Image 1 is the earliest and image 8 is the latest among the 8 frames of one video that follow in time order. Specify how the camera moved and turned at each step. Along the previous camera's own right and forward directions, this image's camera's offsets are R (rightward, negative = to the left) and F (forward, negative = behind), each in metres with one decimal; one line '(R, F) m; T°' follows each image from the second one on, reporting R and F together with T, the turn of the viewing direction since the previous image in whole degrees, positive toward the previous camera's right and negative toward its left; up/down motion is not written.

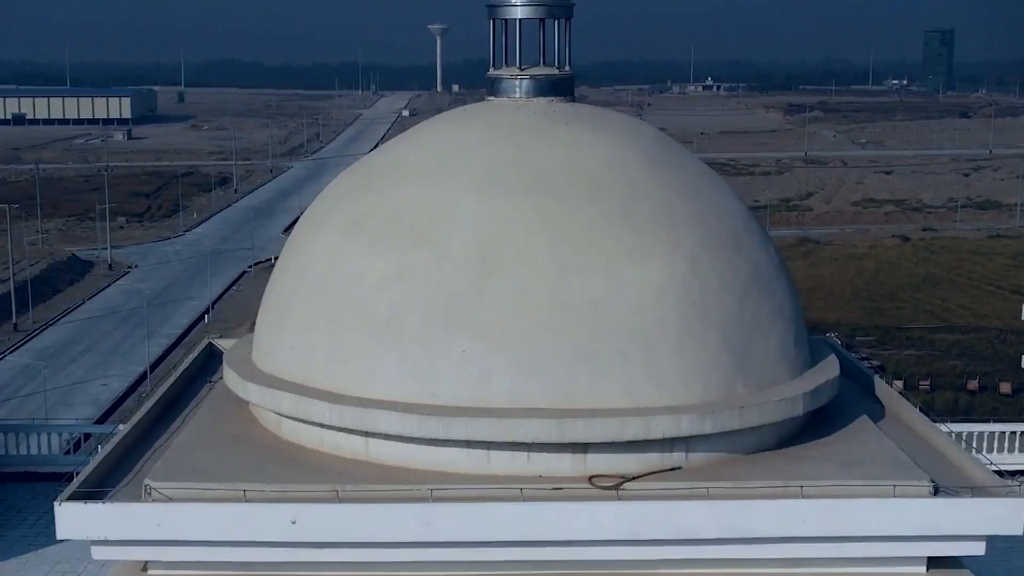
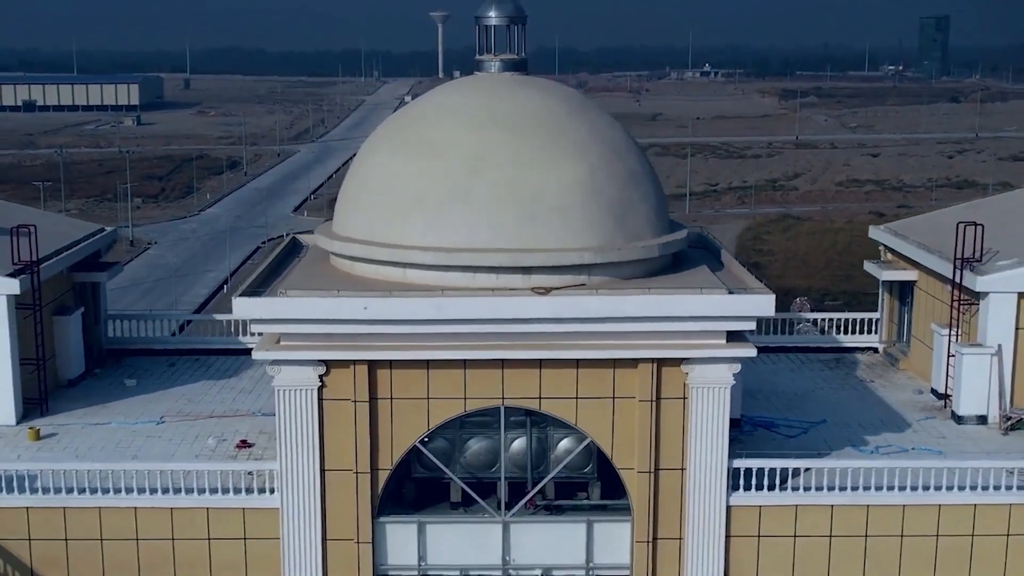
(+0.2, -5.4) m; 0°
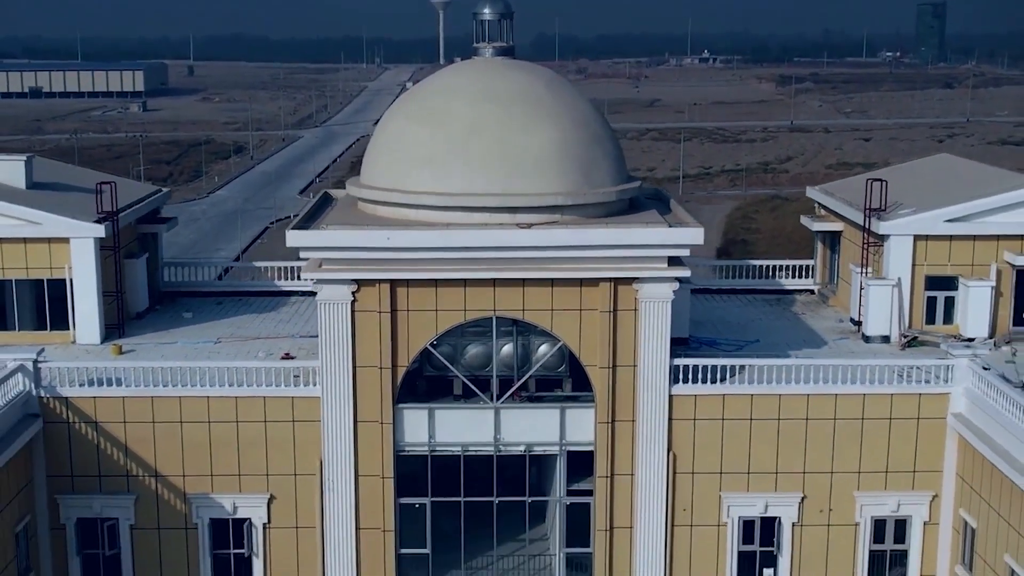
(+0.1, -3.6) m; 0°
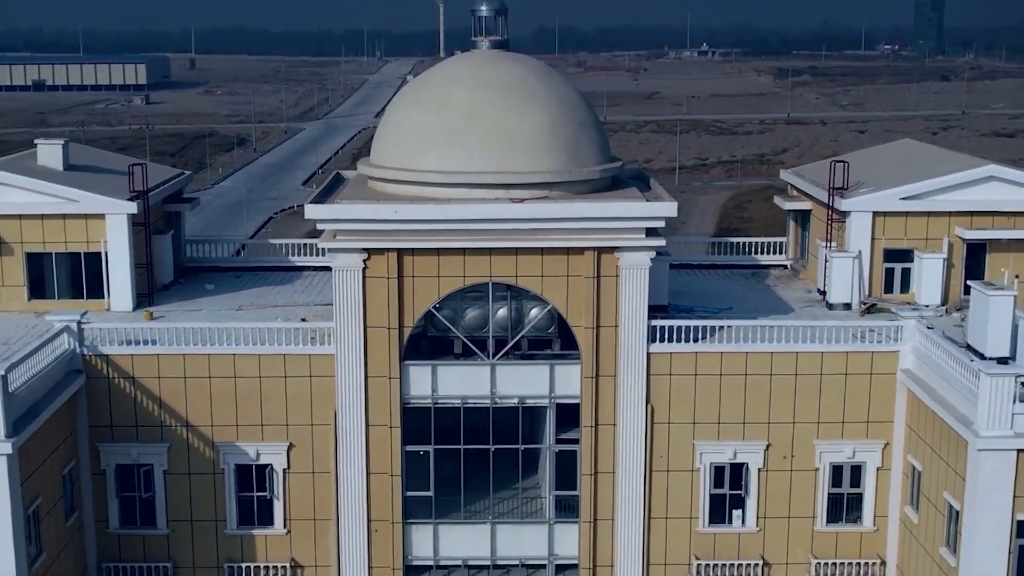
(+0.1, -1.9) m; 0°
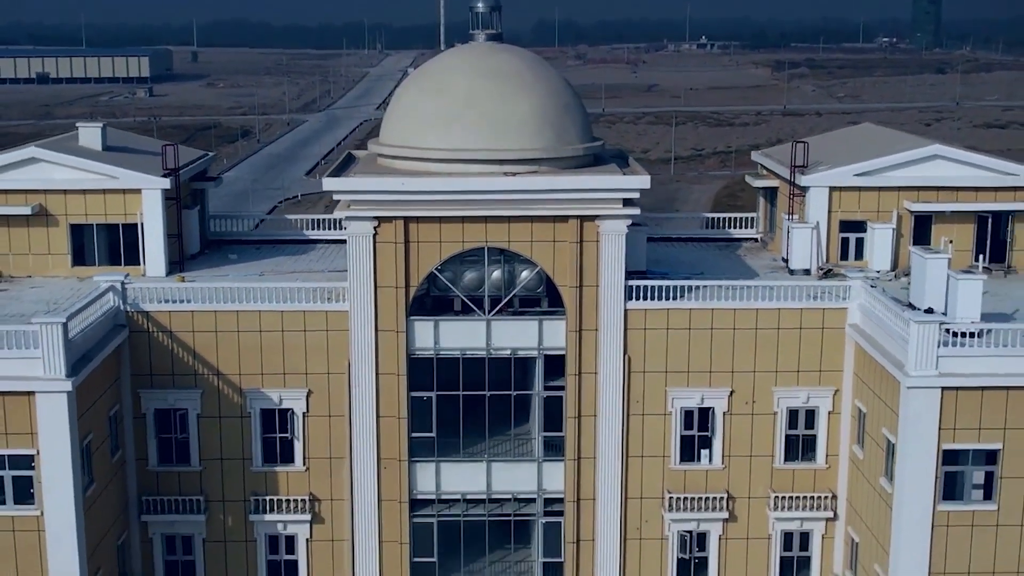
(+0.1, -2.4) m; 0°
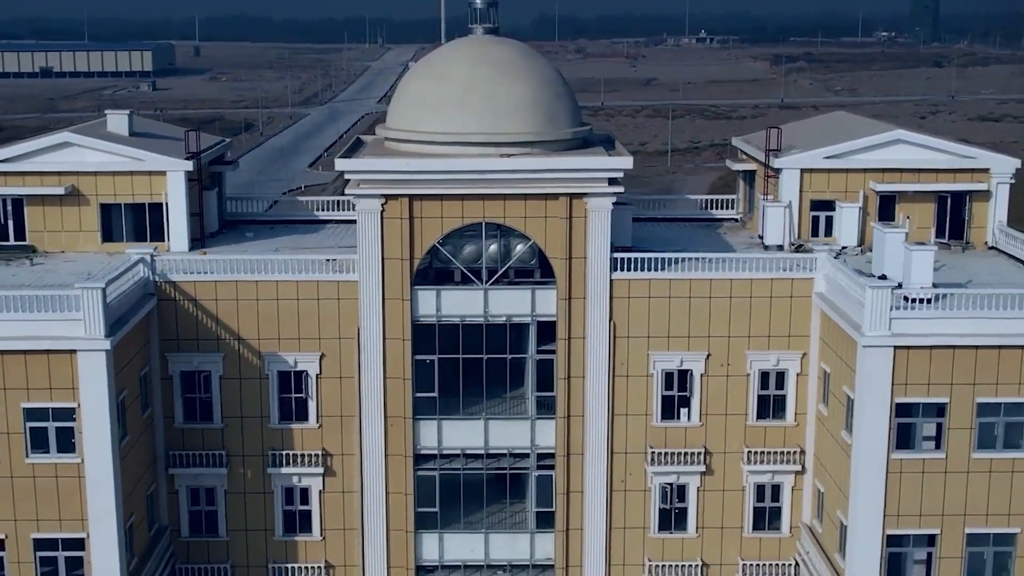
(+0.1, -2.0) m; 0°
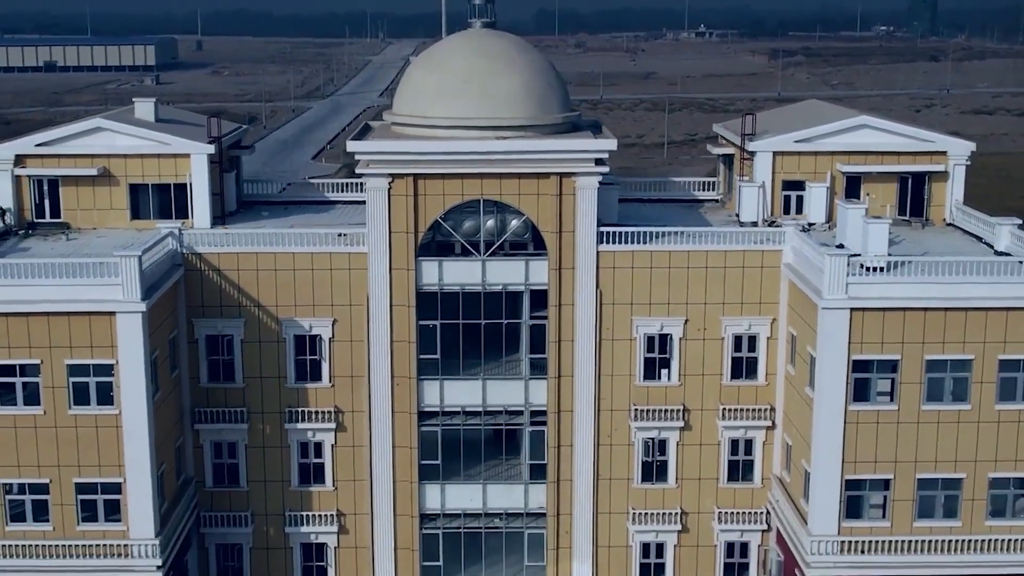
(+0.1, -2.3) m; 0°
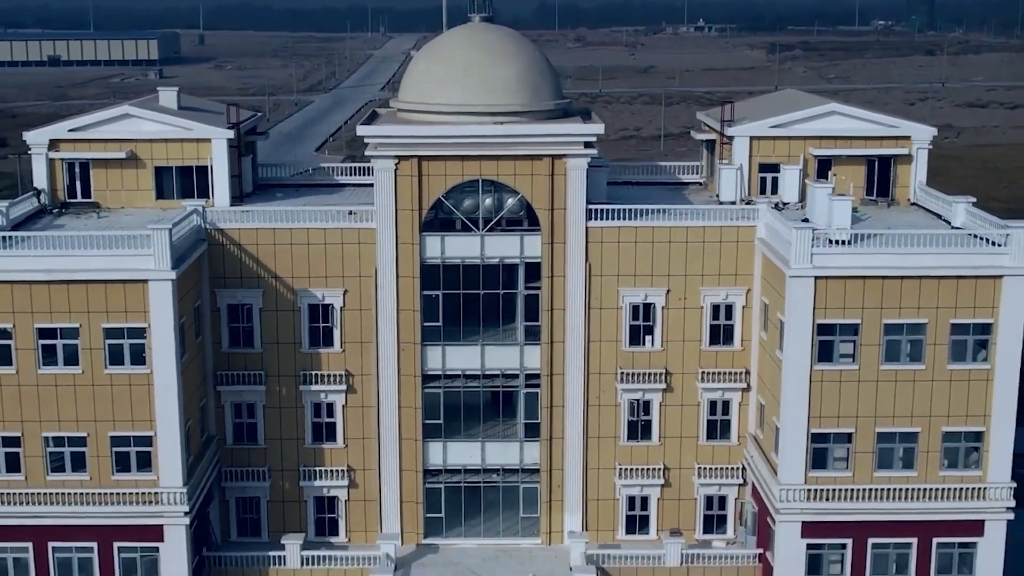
(+0.1, -2.3) m; 0°
